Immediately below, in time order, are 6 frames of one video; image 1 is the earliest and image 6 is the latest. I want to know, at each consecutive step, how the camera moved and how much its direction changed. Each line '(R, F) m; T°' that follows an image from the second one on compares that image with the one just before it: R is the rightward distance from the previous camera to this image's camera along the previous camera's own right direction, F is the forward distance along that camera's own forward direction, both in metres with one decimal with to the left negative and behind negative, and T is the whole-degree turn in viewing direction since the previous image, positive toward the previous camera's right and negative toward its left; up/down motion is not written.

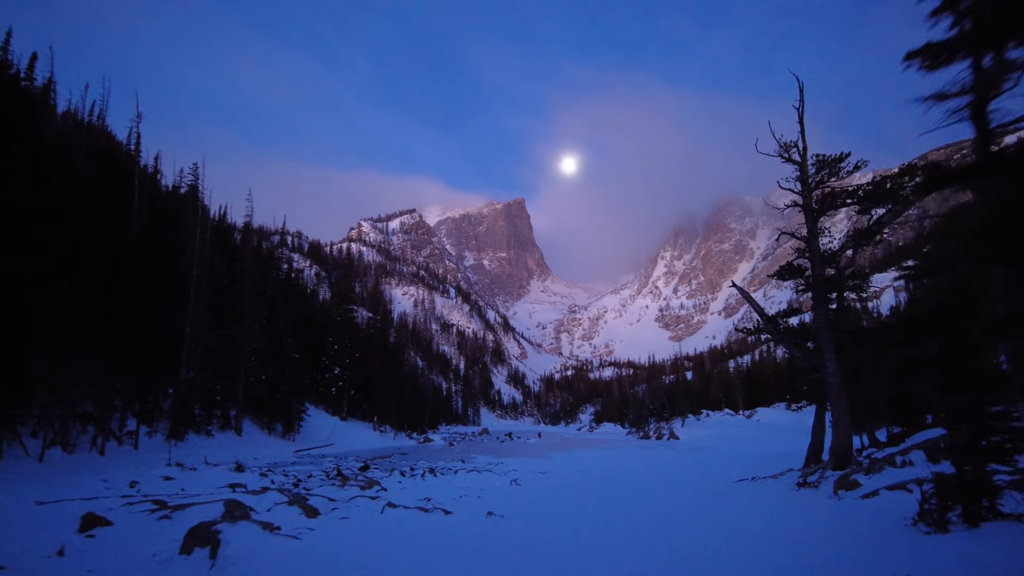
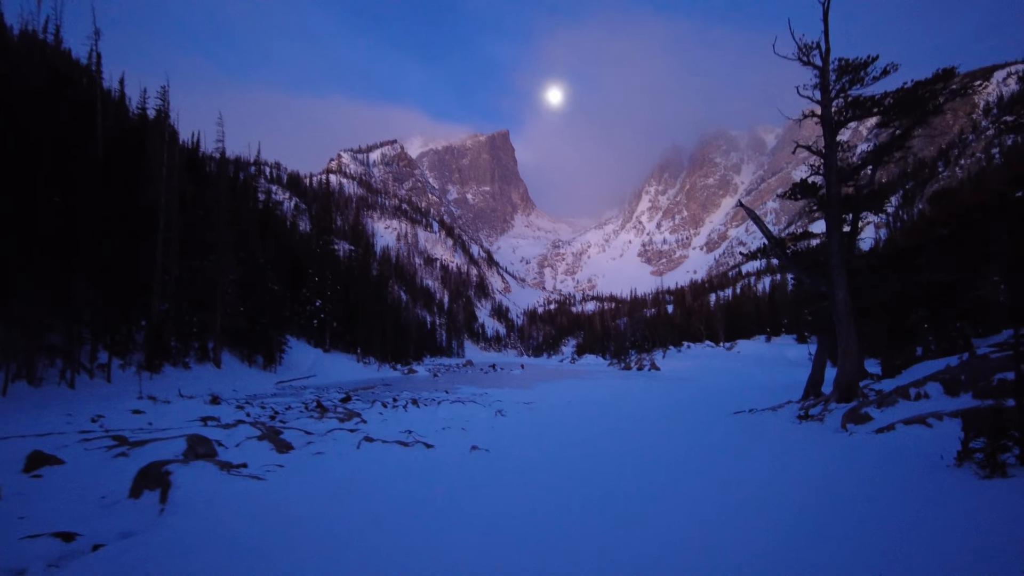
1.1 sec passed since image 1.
(0.0, +0.5) m; +2°
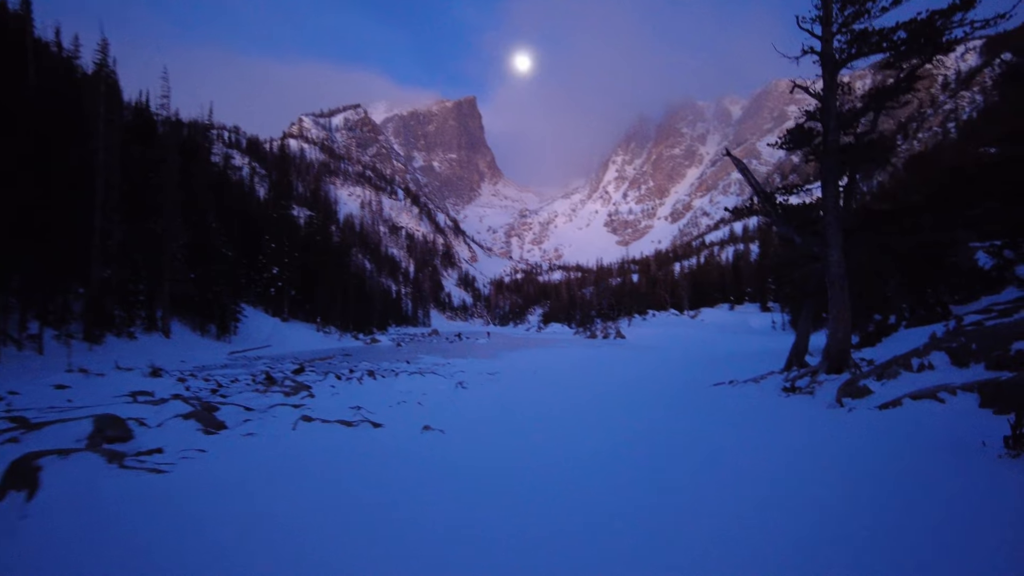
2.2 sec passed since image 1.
(0.0, +0.5) m; +4°
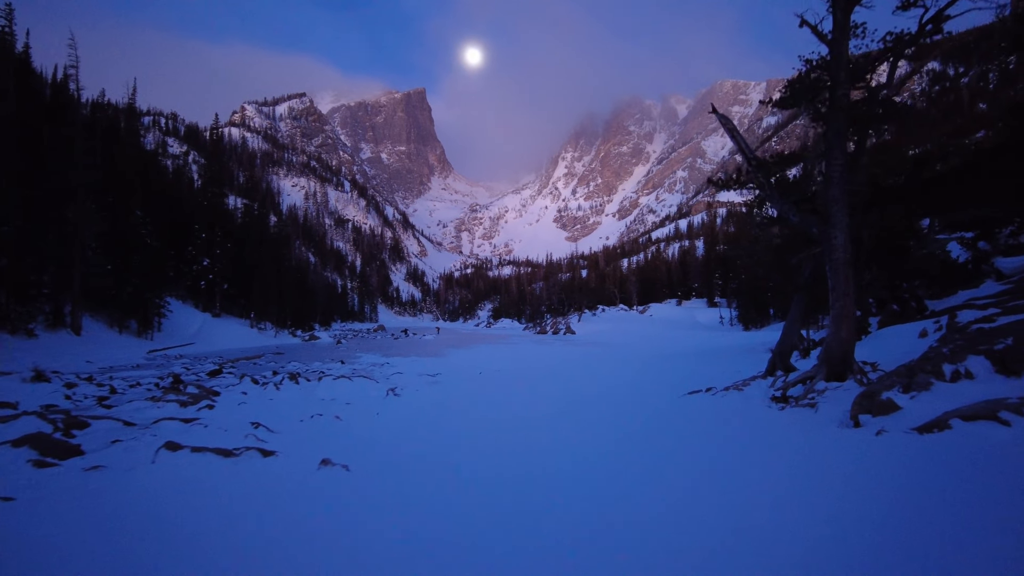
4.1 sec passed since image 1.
(+0.1, +0.7) m; +7°
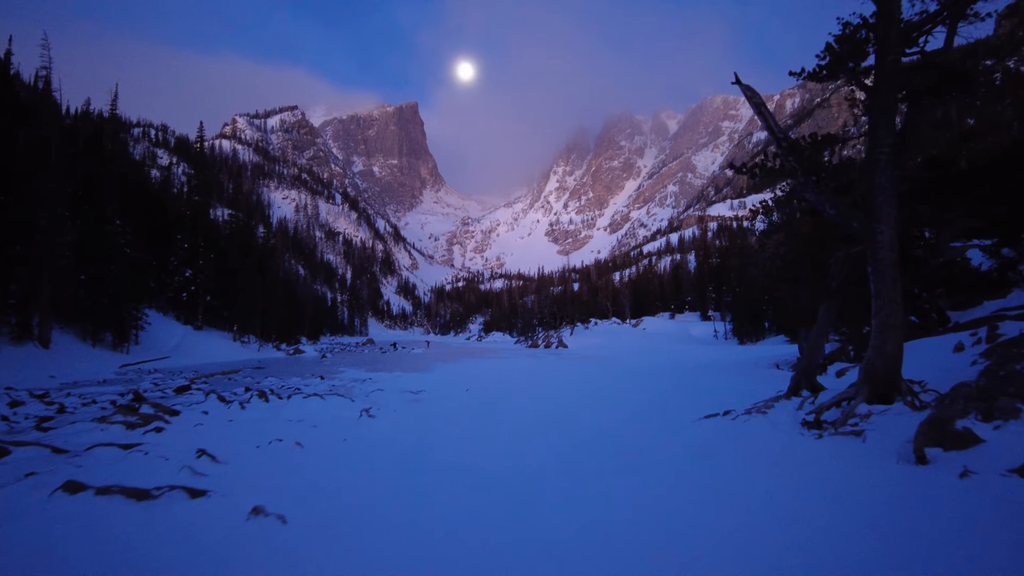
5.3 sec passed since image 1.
(0.0, +0.4) m; +1°
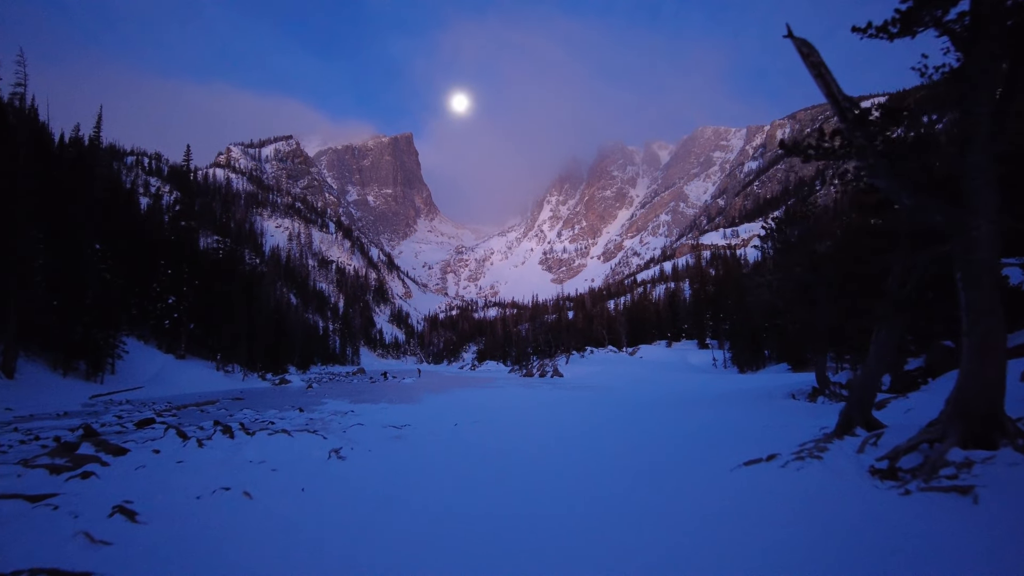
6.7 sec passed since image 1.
(0.0, +0.5) m; +1°
